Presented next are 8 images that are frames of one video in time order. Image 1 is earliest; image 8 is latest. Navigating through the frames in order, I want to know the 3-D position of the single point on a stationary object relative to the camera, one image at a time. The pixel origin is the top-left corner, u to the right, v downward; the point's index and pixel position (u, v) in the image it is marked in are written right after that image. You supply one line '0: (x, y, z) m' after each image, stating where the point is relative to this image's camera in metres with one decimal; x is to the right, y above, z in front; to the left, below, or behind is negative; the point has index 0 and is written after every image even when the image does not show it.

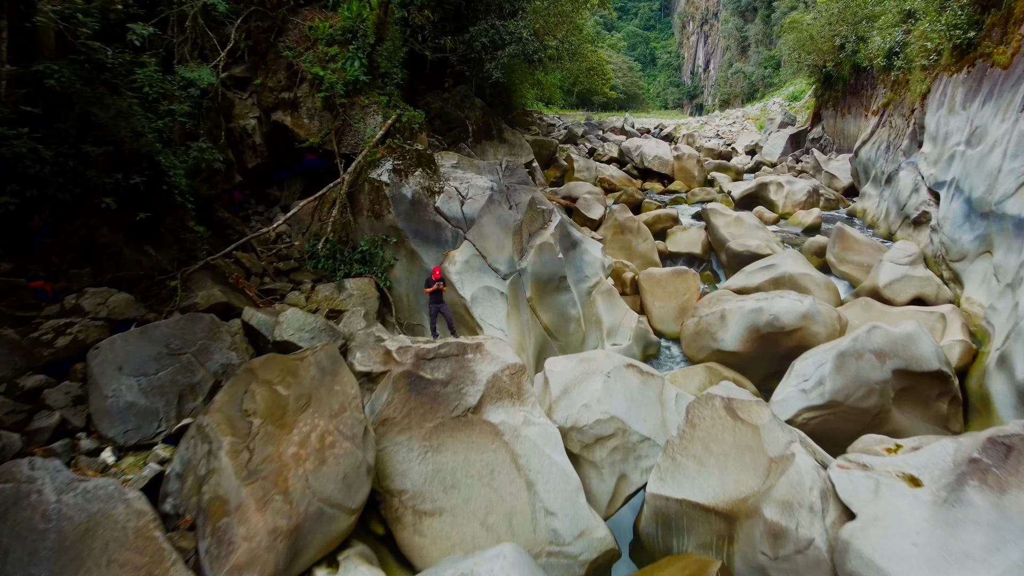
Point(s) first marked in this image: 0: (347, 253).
0: (-1.3, +0.3, +6.2) m
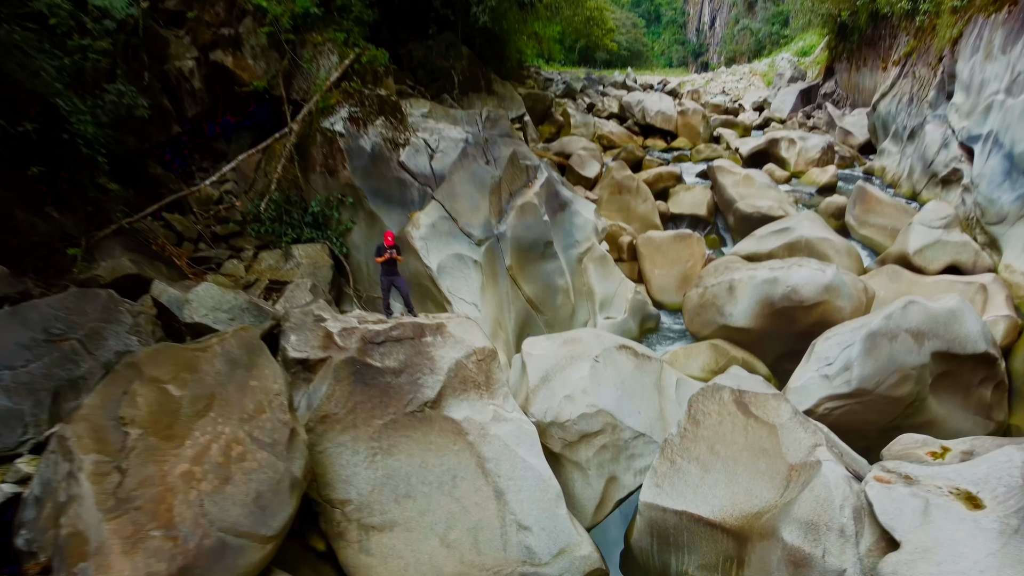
0: (-1.4, +0.5, +5.4) m
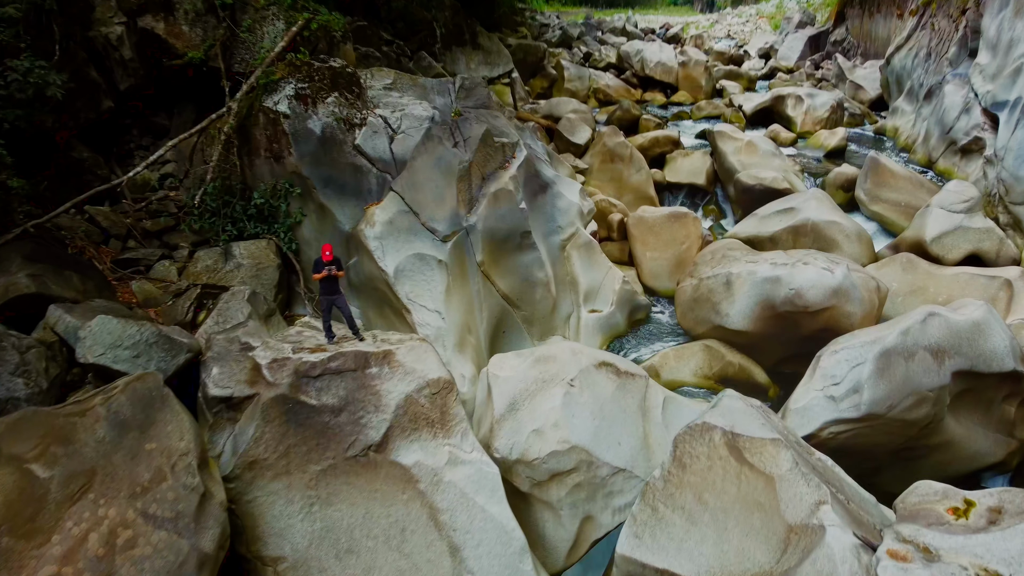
0: (-1.6, +0.5, +4.7) m
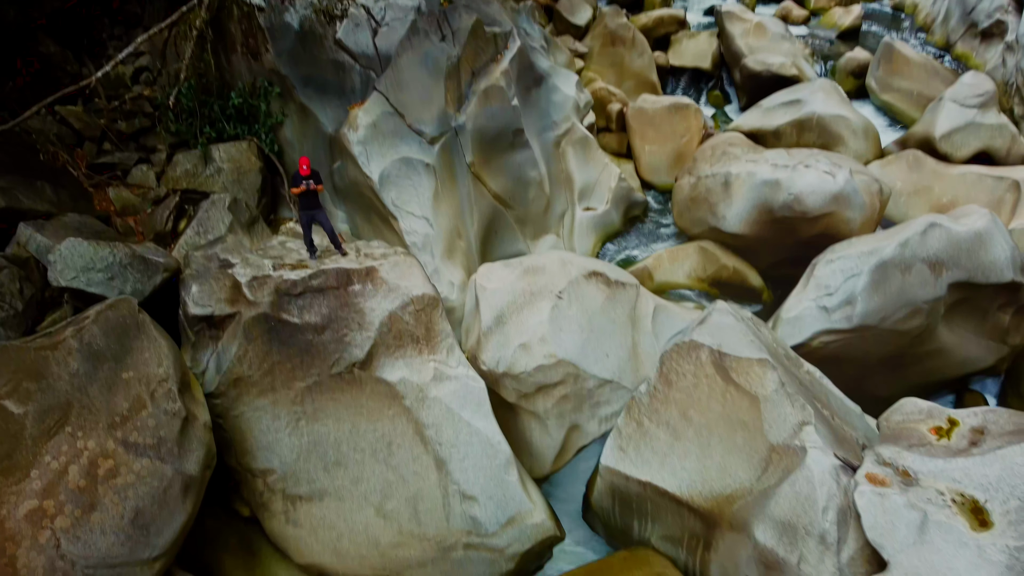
0: (-1.7, +1.0, +4.5) m
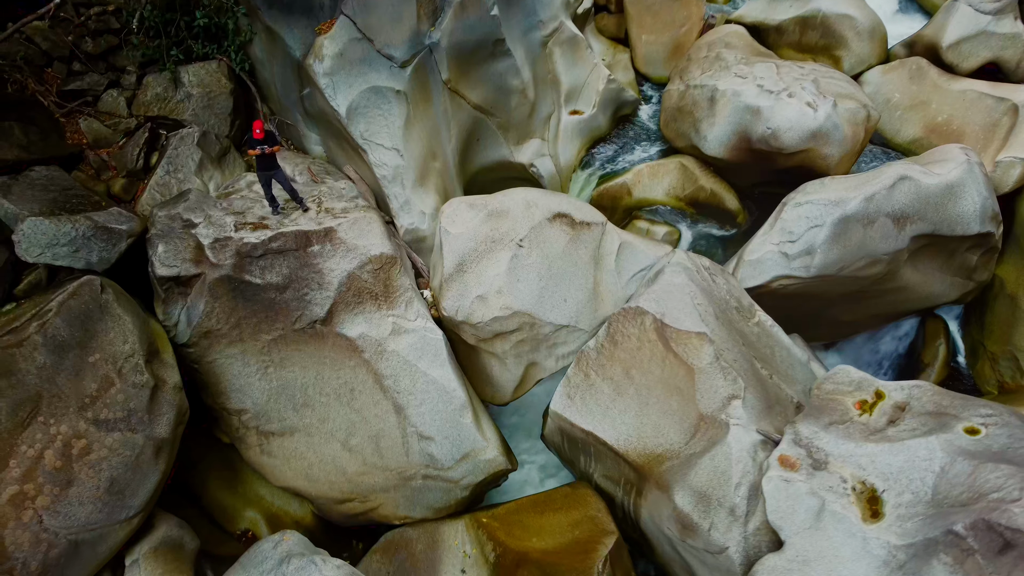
0: (-1.8, +1.4, +4.4) m
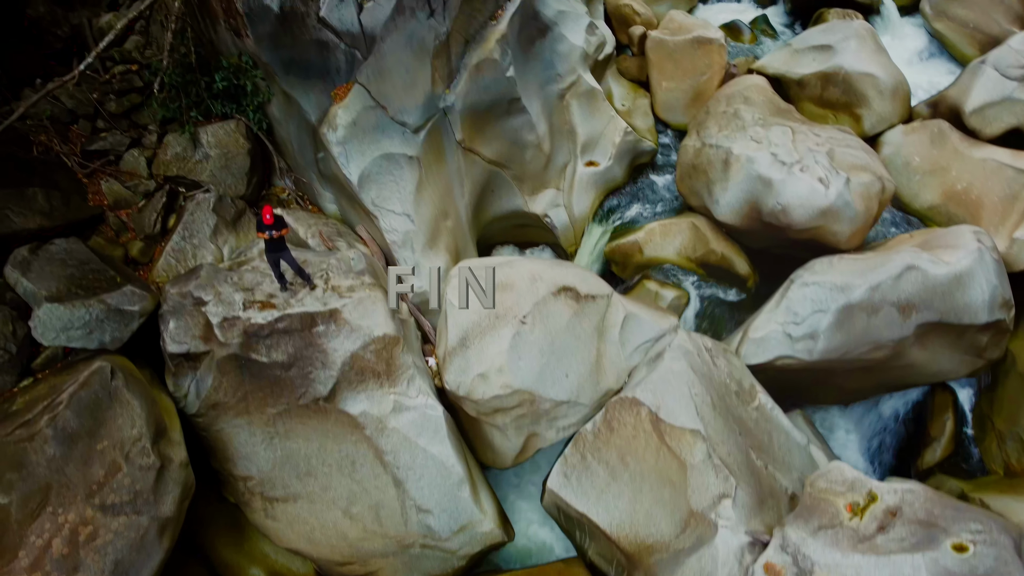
0: (-1.7, +1.1, +4.5) m
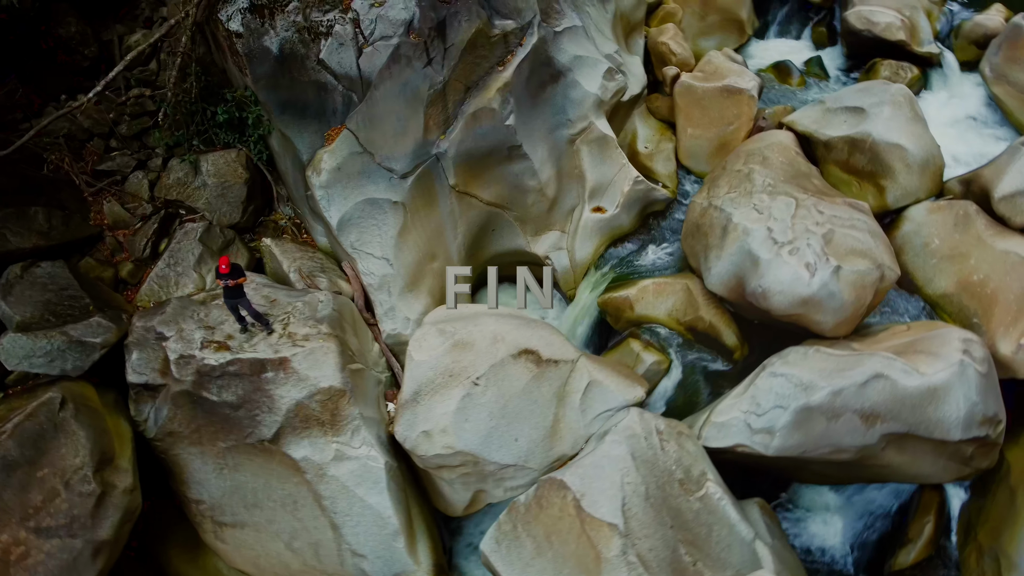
0: (-1.8, +1.0, +4.7) m
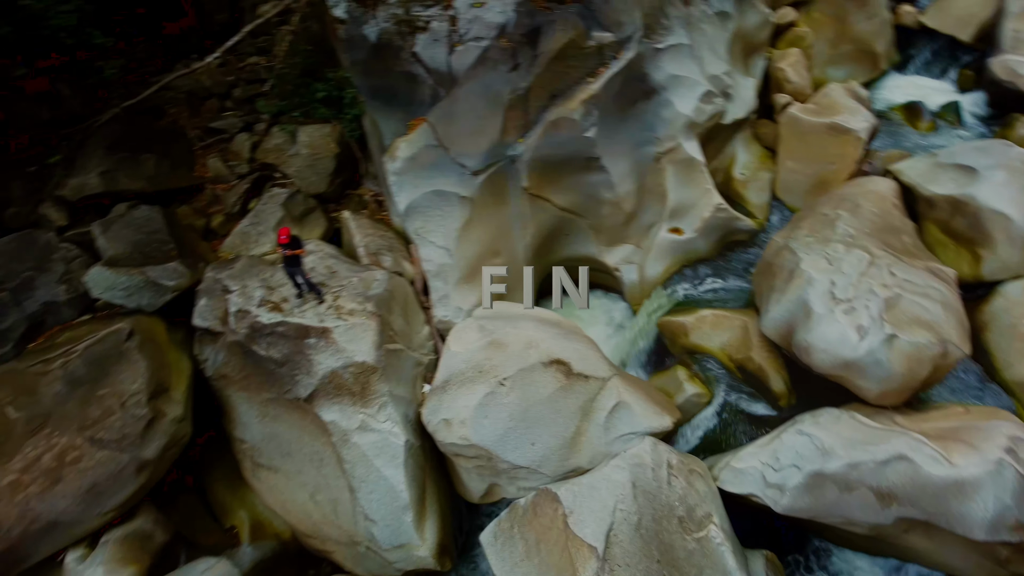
0: (-1.2, +1.3, +5.0) m
